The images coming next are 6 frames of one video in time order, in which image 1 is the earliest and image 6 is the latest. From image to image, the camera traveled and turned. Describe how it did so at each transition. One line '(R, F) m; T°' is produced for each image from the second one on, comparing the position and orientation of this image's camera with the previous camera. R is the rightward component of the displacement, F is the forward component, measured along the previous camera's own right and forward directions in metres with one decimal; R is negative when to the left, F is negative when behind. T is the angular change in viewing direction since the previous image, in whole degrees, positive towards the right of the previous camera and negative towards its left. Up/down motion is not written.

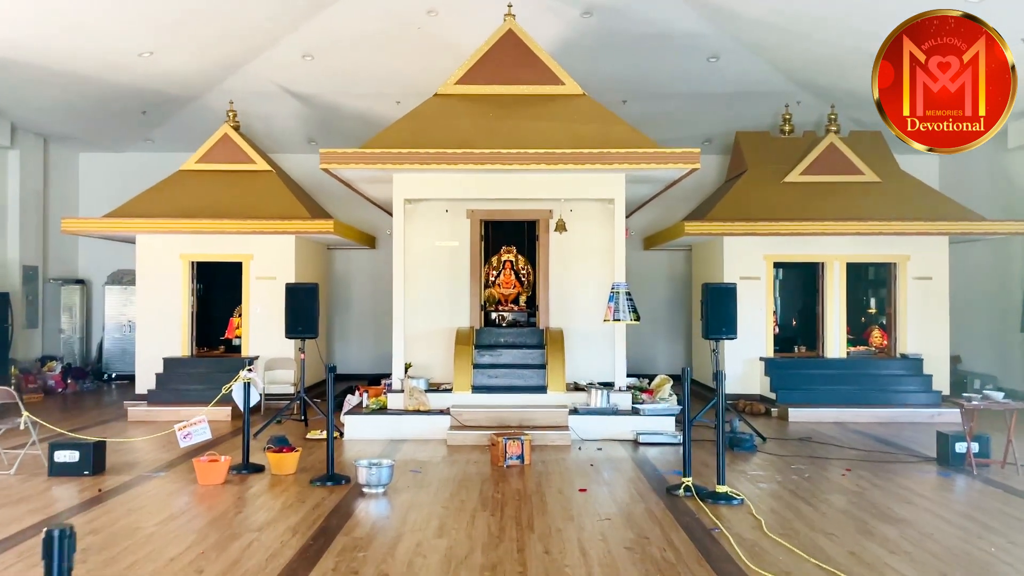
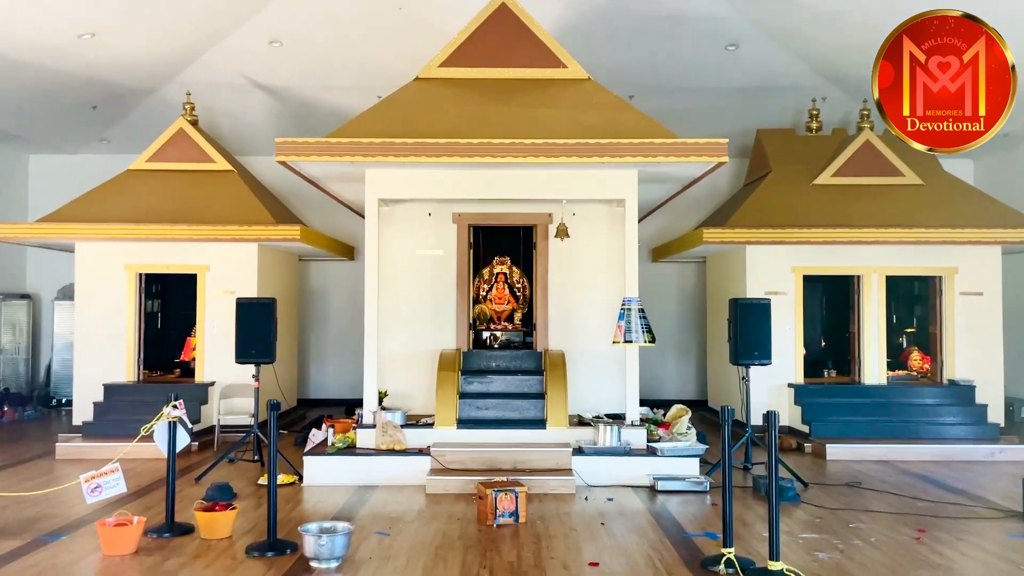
(0.0, +1.1) m; 0°
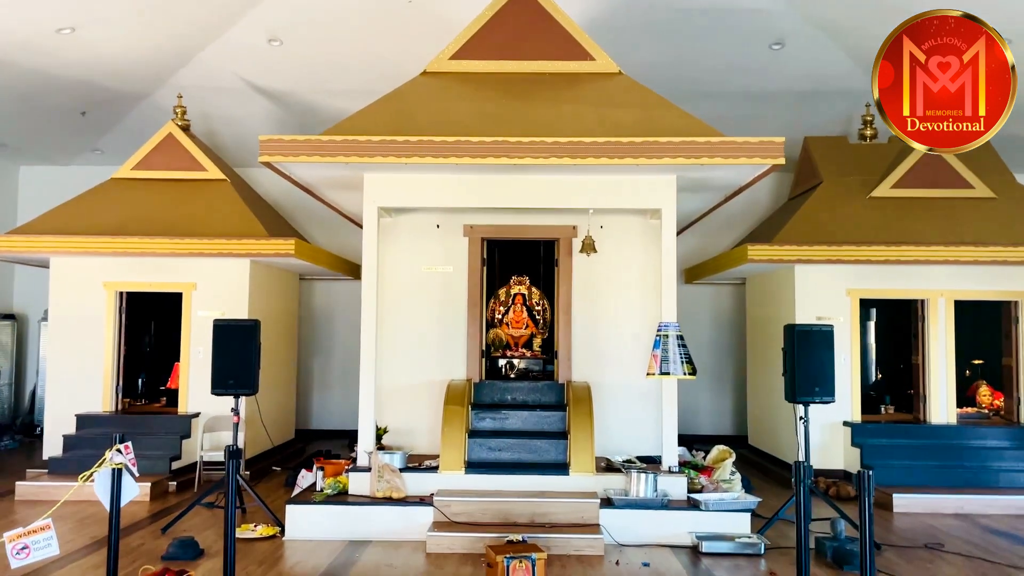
(0.0, +0.8) m; -1°
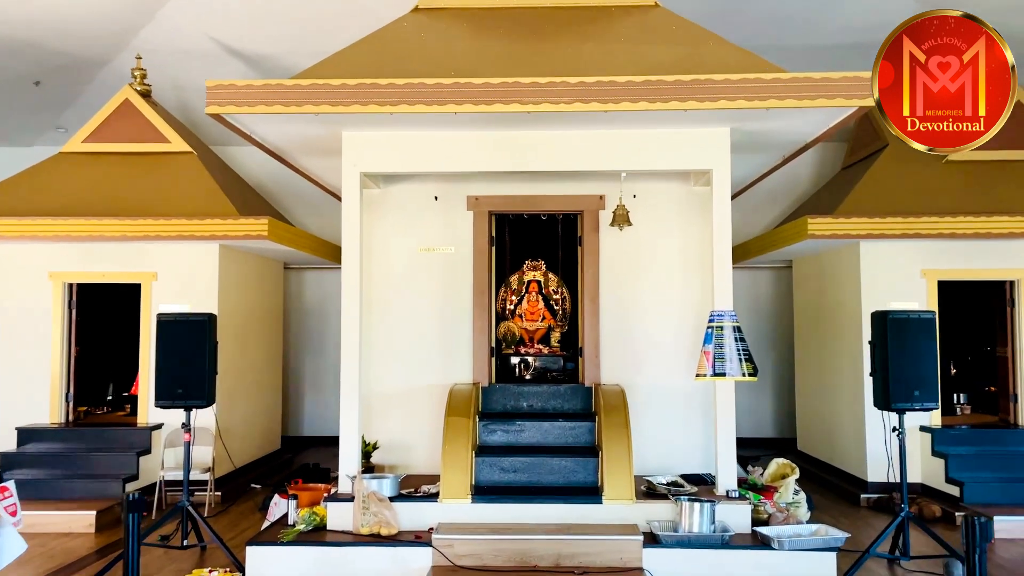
(0.0, +1.1) m; -1°
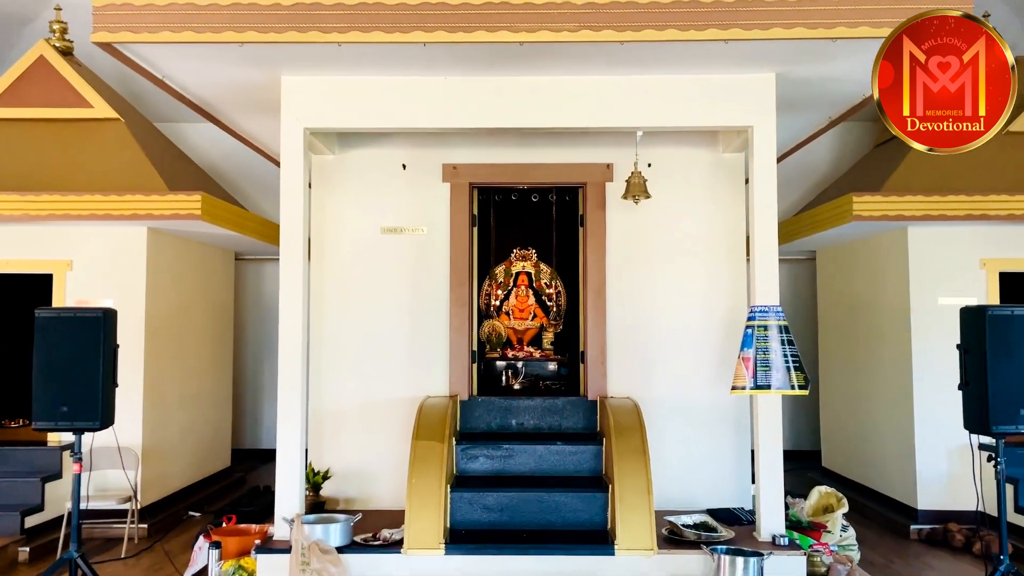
(0.0, +0.9) m; +1°
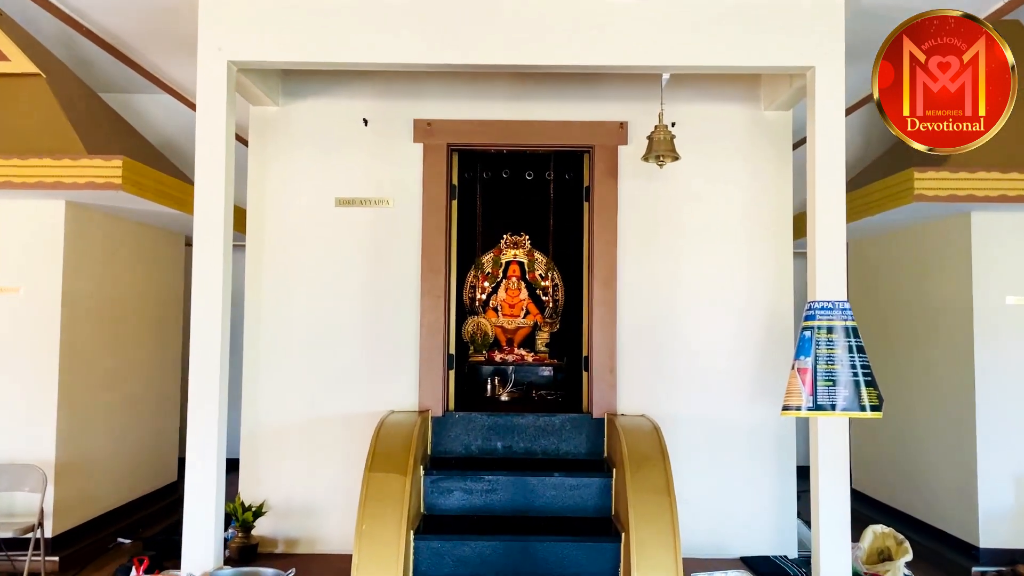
(0.0, +0.8) m; +1°
